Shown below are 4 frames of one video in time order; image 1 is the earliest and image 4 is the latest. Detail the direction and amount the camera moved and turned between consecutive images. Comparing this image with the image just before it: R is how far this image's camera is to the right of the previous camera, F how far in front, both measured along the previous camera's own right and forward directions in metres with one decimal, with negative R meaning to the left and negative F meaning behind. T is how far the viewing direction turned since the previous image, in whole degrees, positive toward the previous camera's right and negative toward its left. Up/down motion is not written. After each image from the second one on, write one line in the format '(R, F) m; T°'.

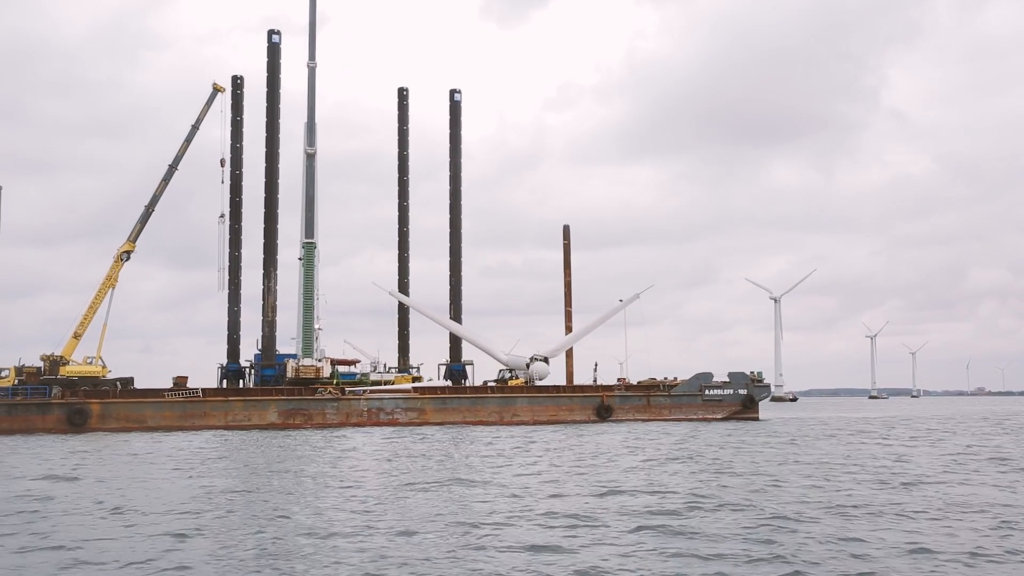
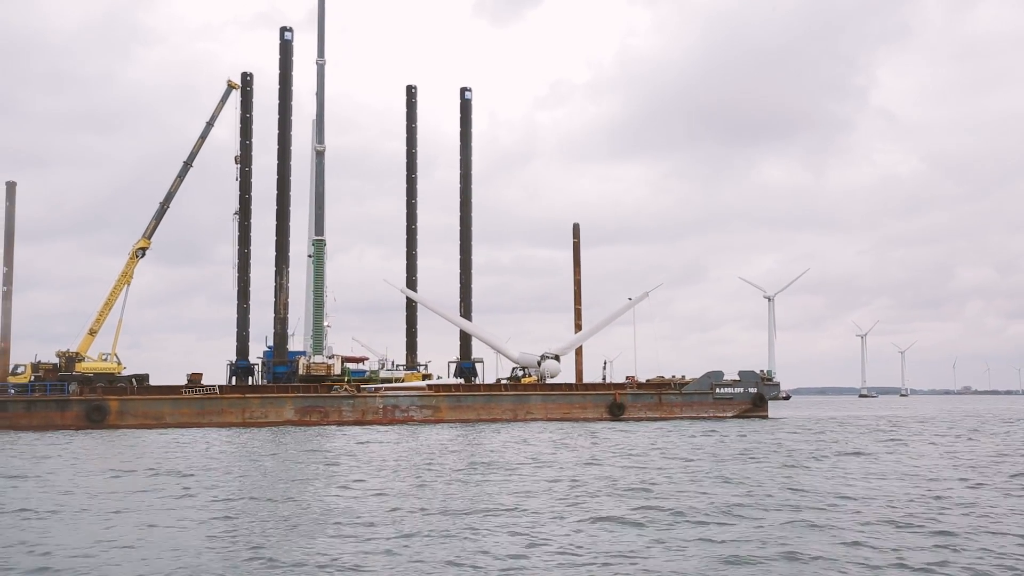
(-3.5, -0.3) m; 0°
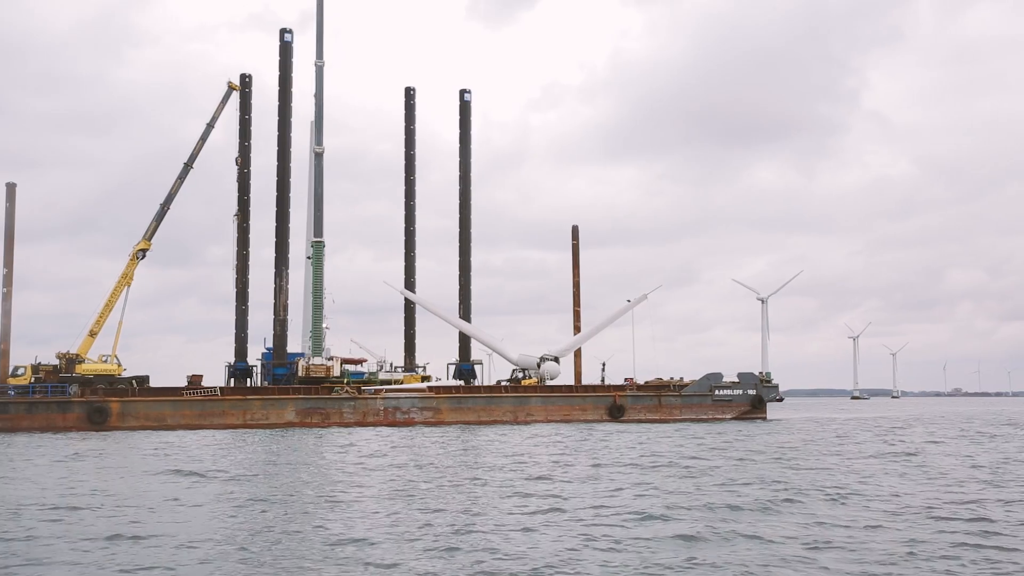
(-1.4, -0.2) m; 0°
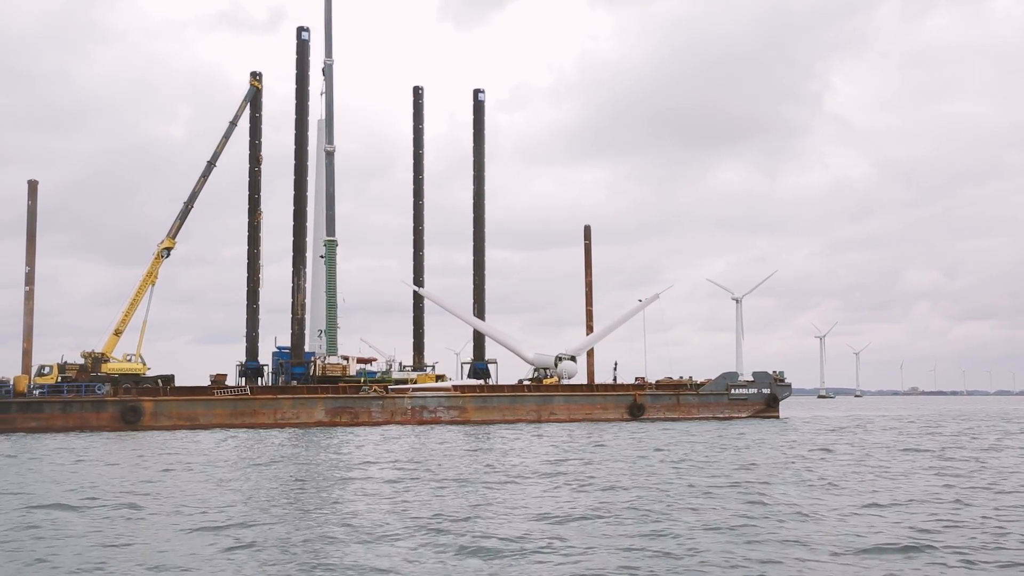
(-10.3, 0.0) m; +1°
